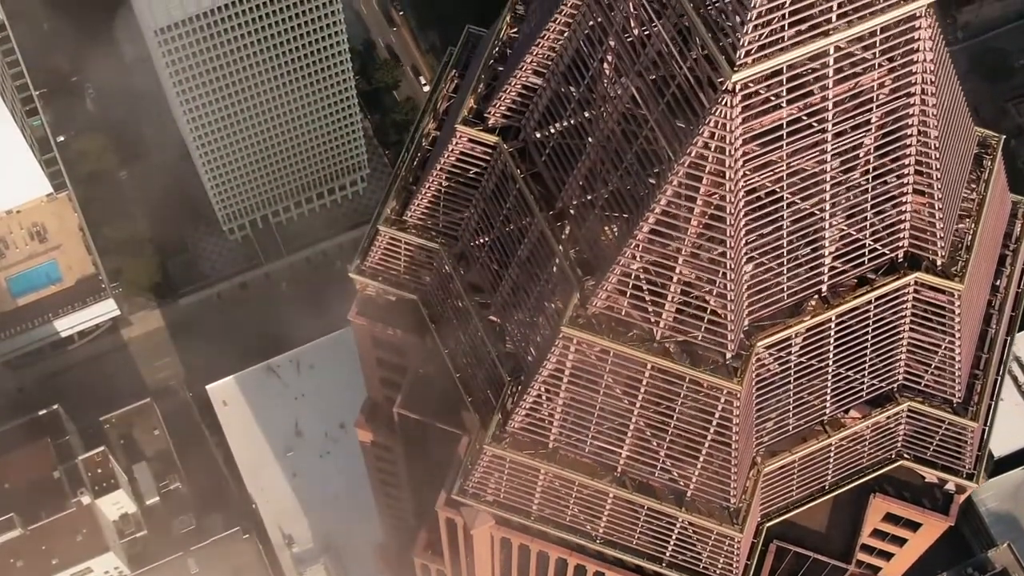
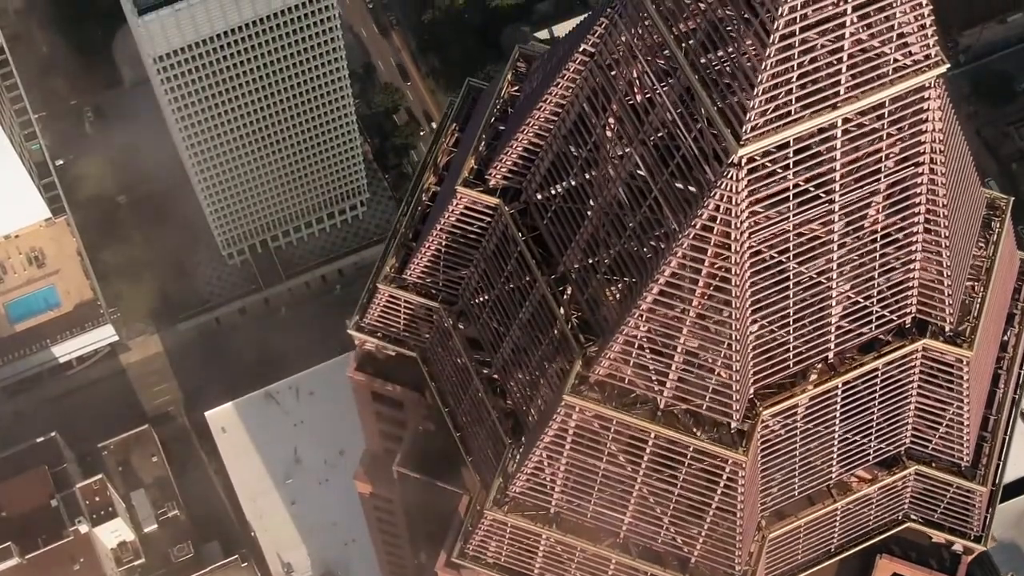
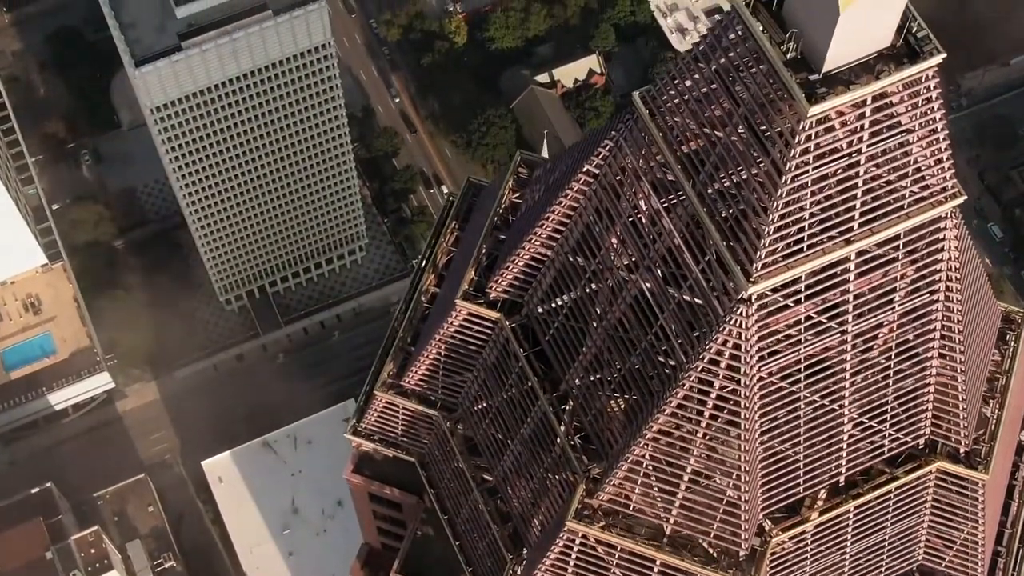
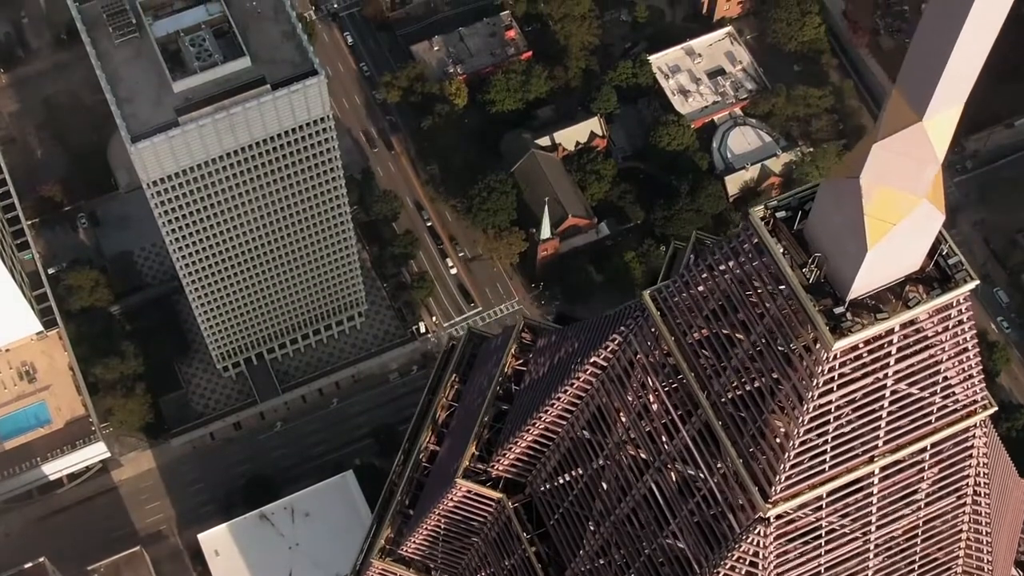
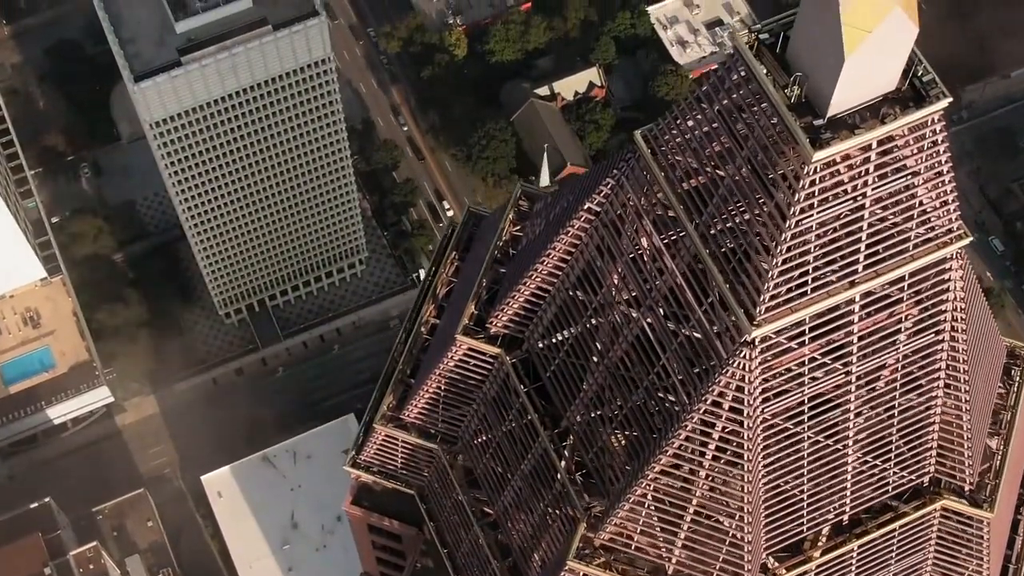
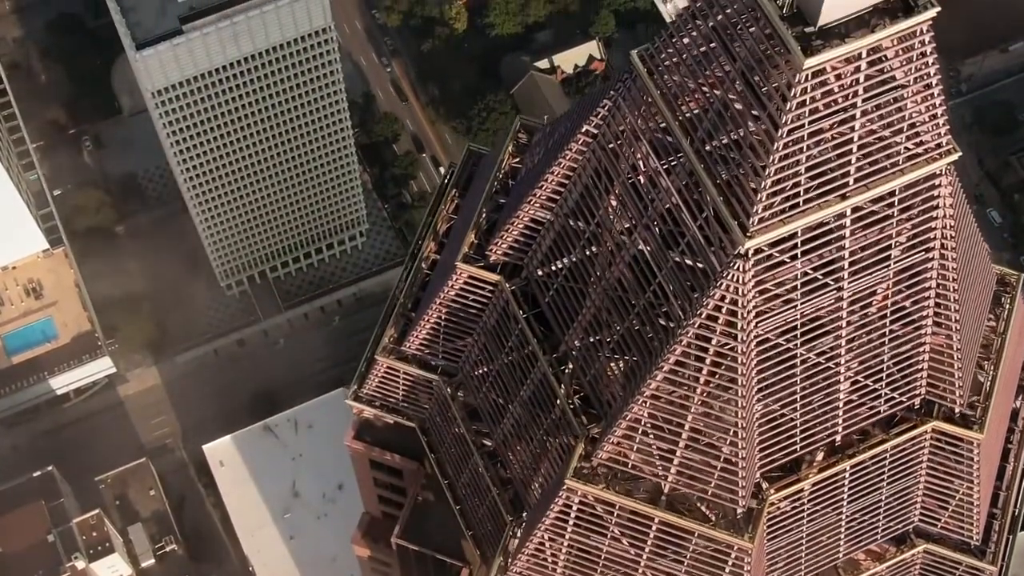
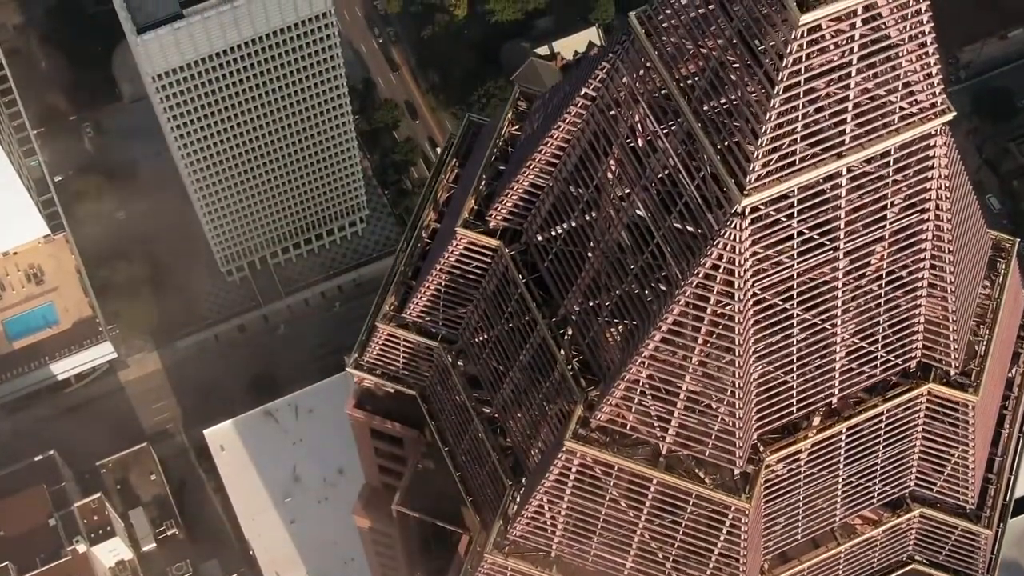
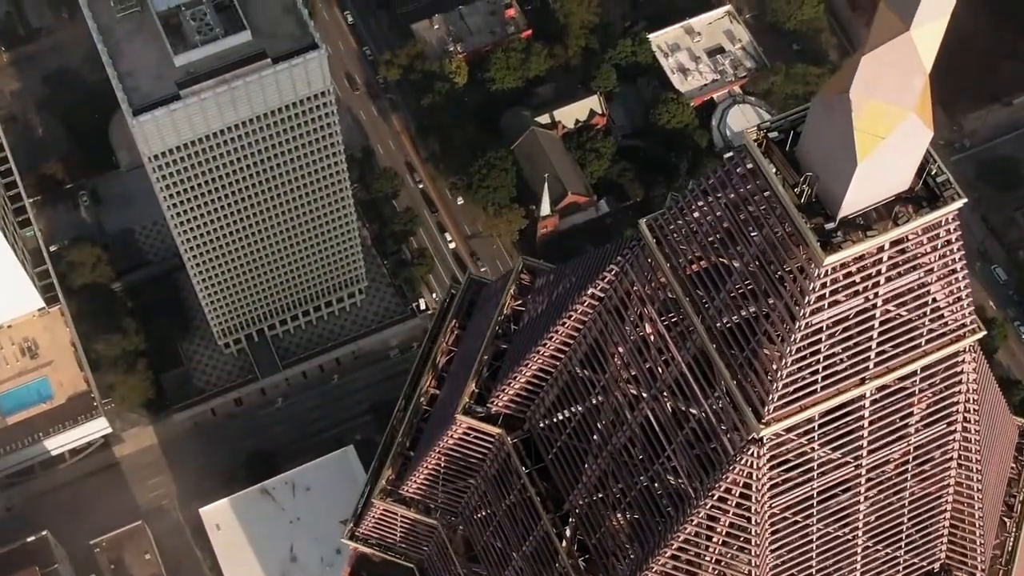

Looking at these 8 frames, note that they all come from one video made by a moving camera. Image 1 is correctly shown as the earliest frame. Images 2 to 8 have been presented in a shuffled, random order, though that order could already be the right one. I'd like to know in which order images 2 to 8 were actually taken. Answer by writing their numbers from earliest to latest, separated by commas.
2, 7, 6, 3, 5, 8, 4
